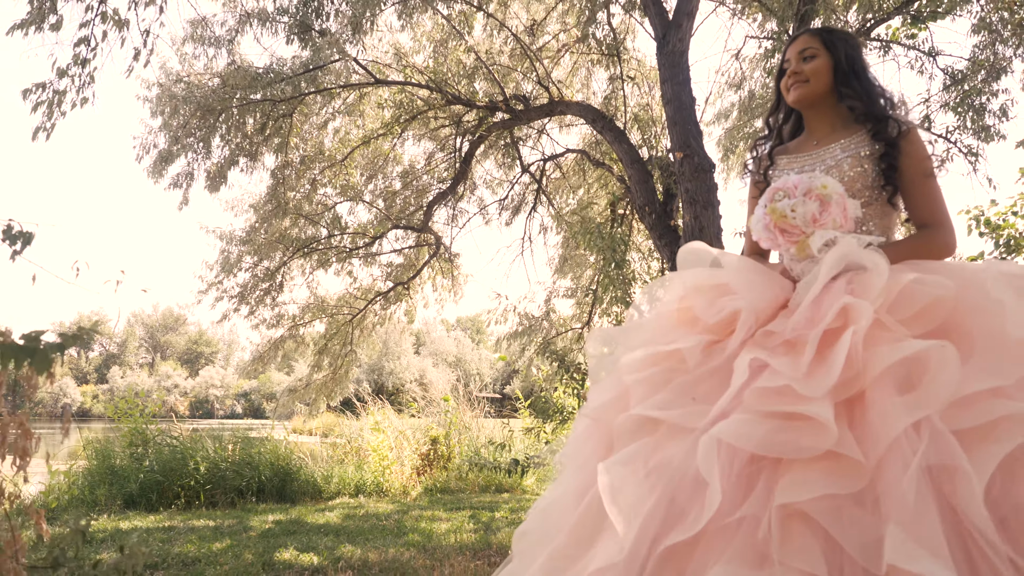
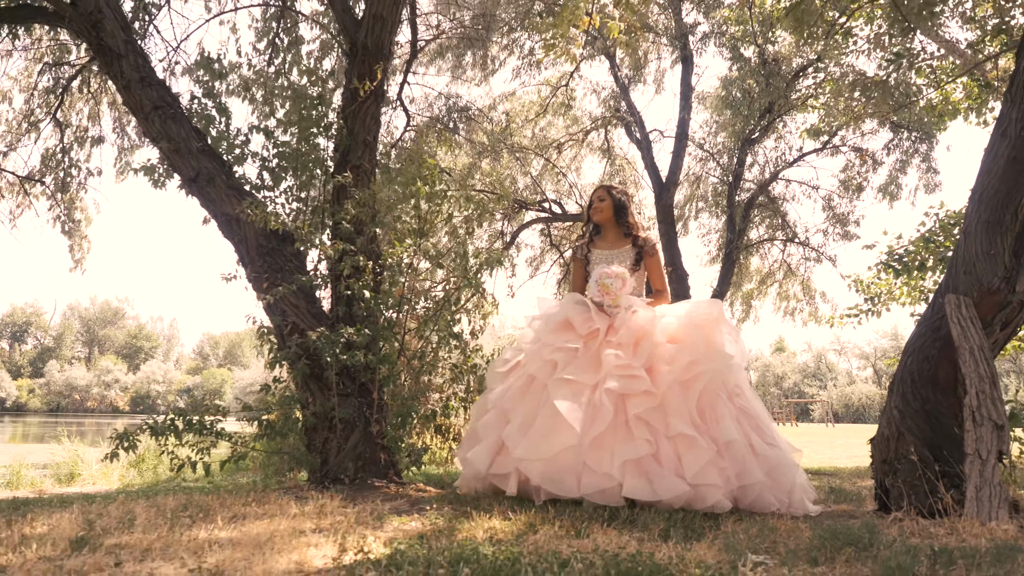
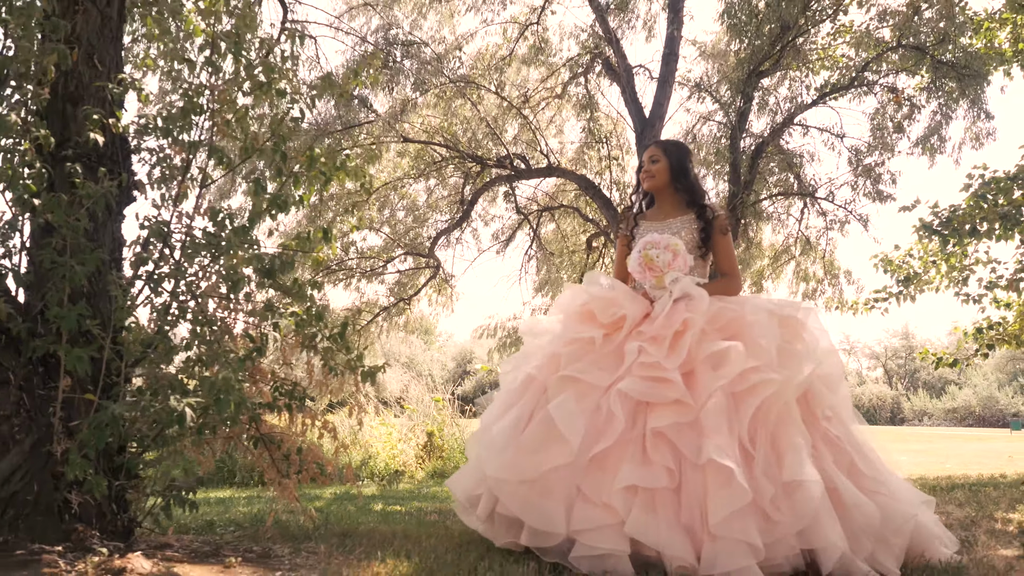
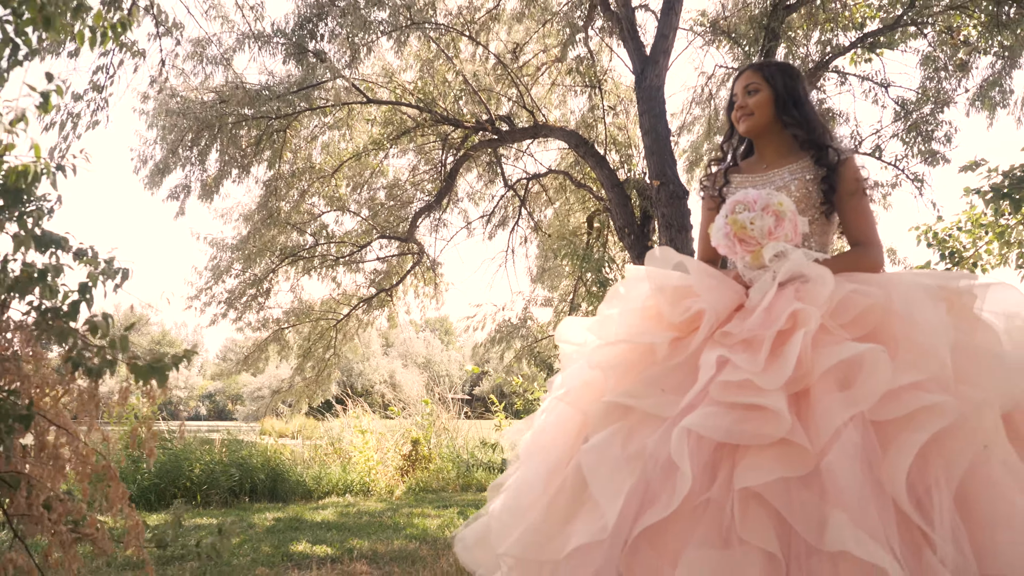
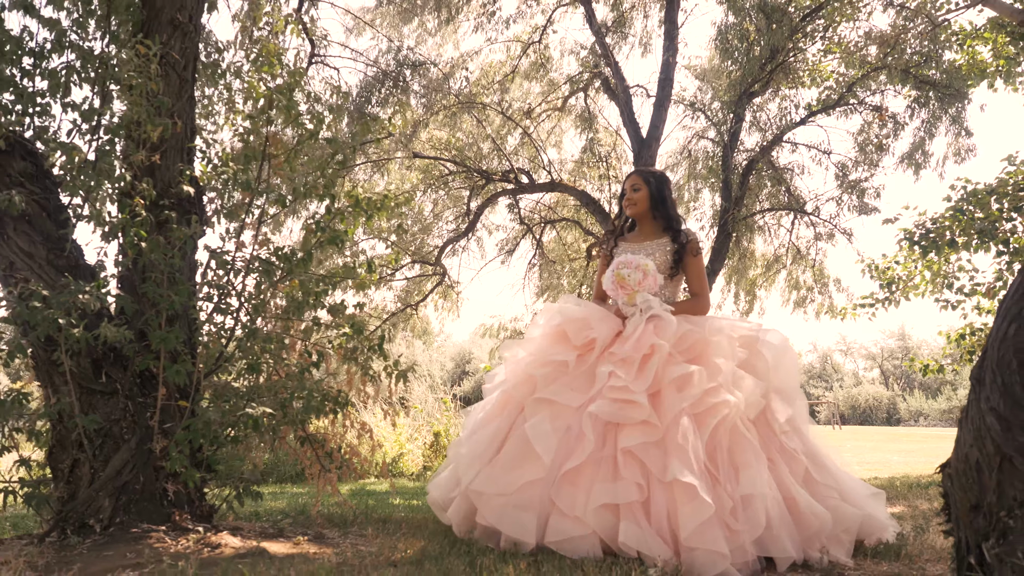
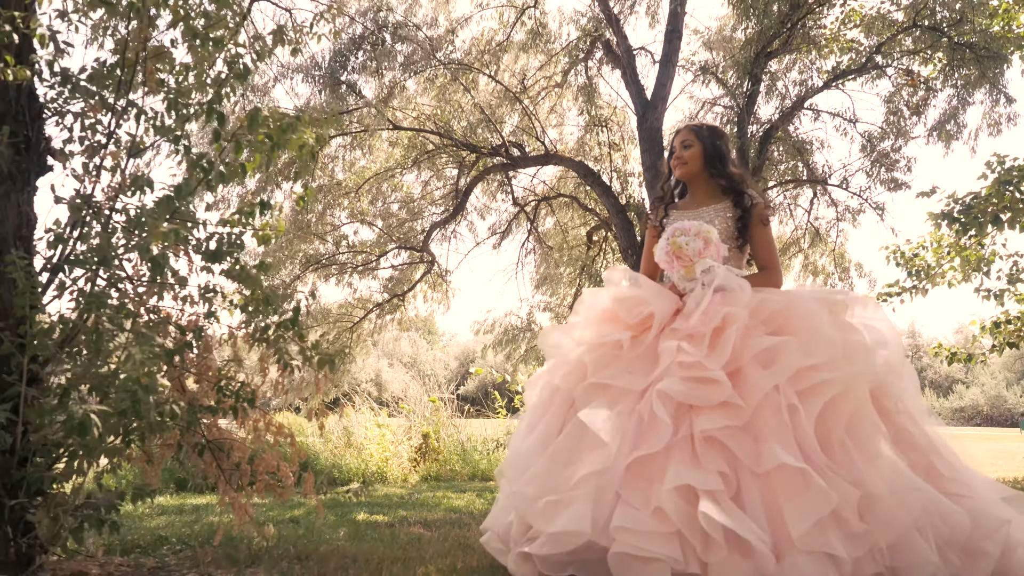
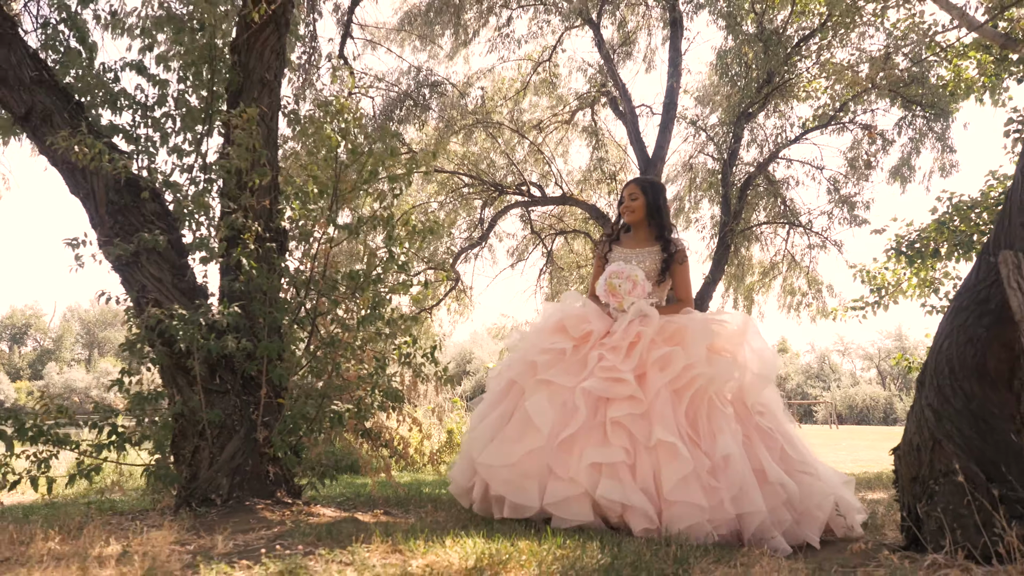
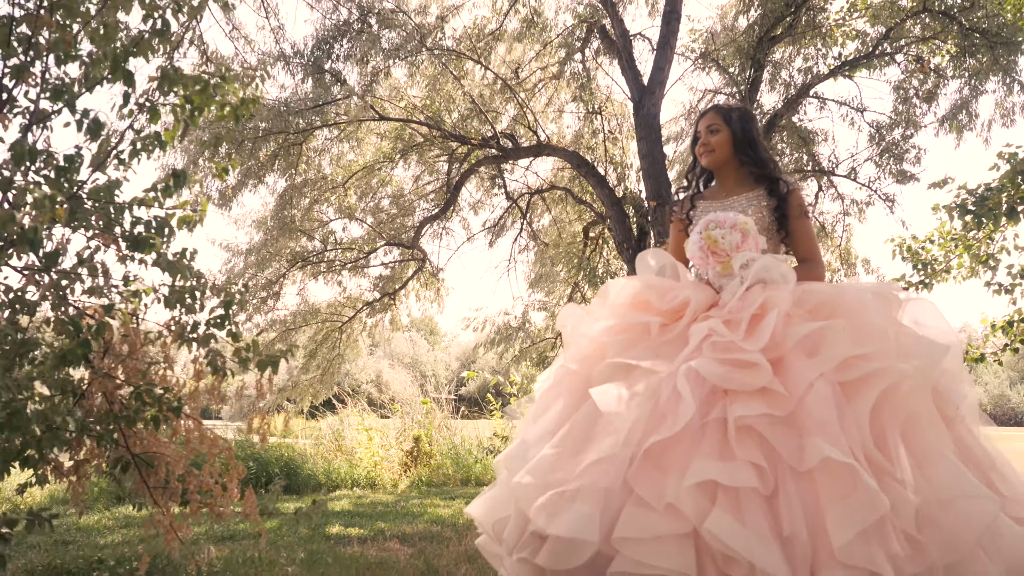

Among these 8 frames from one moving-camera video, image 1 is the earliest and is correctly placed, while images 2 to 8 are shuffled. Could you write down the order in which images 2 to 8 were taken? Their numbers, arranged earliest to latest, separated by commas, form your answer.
4, 8, 6, 3, 5, 7, 2
